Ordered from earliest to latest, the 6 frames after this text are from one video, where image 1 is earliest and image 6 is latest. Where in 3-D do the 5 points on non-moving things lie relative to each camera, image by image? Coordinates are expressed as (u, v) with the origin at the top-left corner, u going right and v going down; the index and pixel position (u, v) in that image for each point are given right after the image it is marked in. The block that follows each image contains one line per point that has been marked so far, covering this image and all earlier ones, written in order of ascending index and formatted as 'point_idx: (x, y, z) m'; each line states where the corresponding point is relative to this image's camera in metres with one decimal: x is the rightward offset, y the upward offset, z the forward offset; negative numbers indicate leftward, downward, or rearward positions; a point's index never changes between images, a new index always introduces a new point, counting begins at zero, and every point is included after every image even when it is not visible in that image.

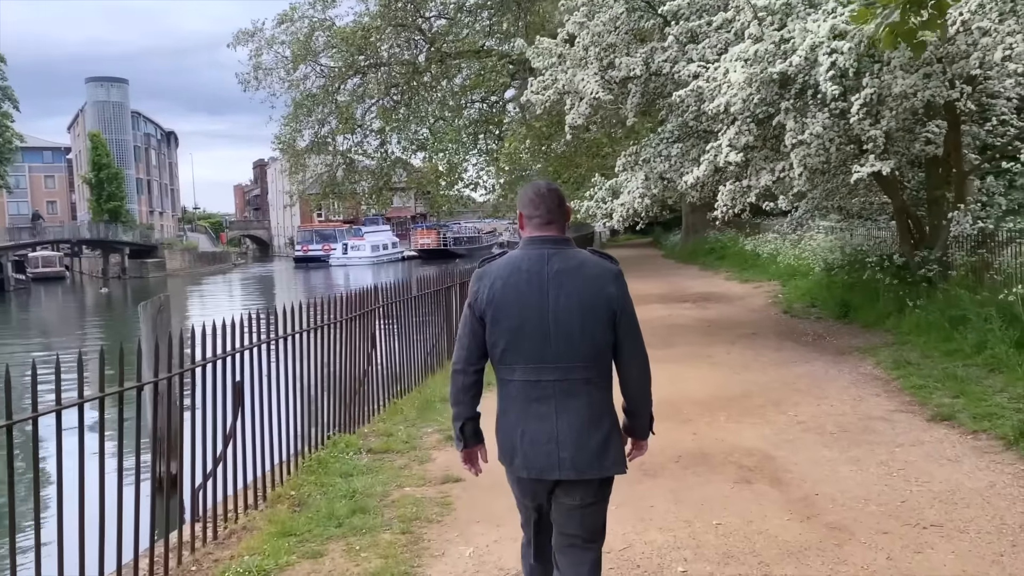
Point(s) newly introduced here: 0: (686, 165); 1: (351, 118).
0: (+2.4, +1.7, +11.7) m
1: (-3.4, +3.6, +18.7) m
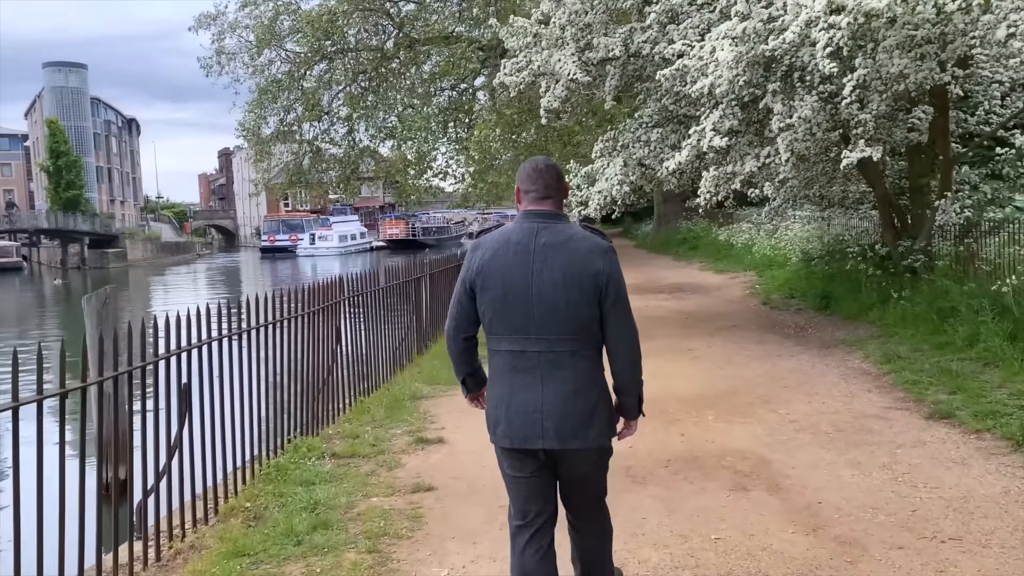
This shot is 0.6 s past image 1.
0: (+2.1, +1.8, +11.3) m
1: (-4.0, +3.8, +18.0) m
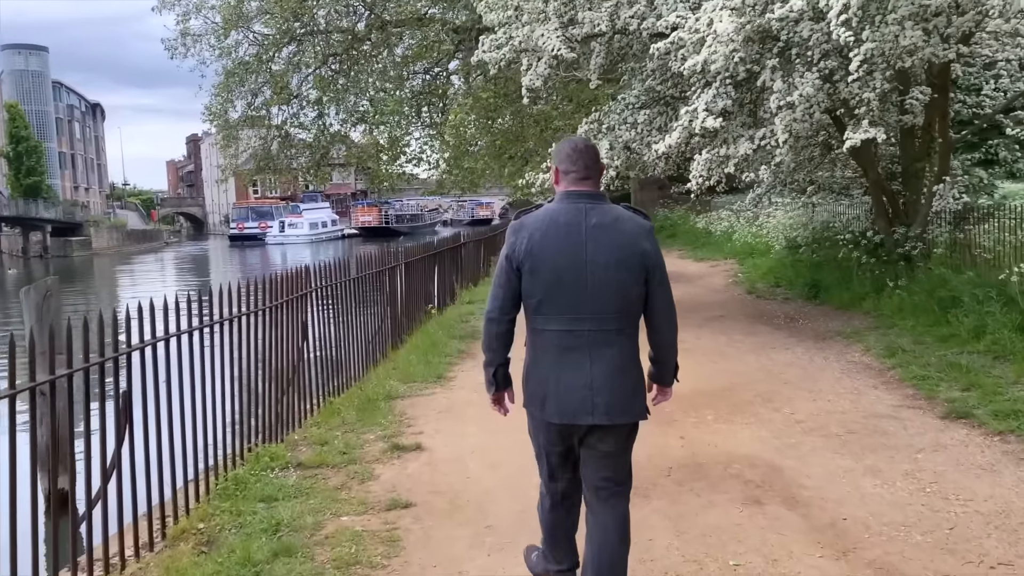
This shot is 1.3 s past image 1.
0: (+1.8, +2.0, +10.7) m
1: (-4.5, +4.0, +17.2) m
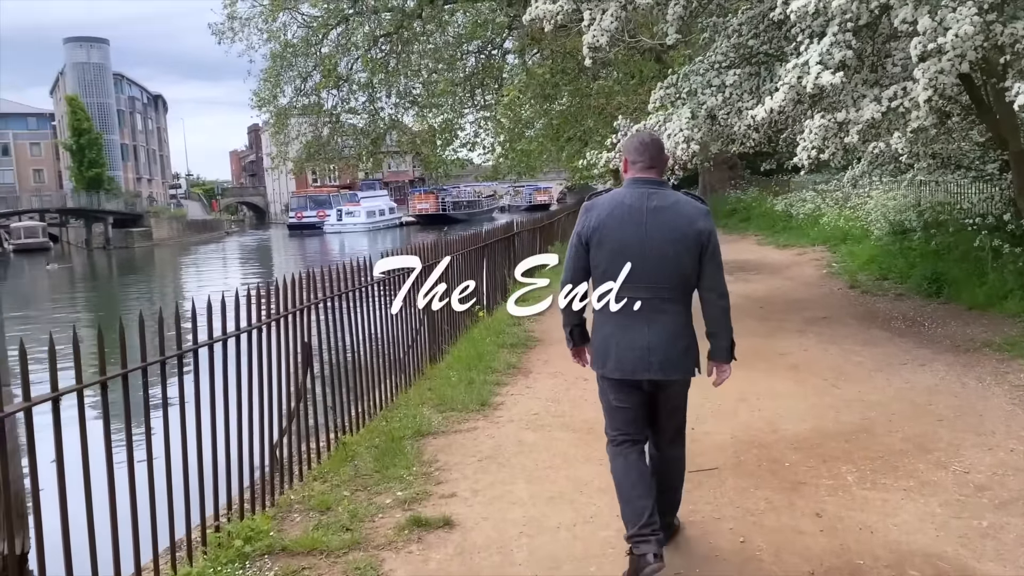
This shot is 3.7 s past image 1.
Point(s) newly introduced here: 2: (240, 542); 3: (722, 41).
0: (+2.4, +2.0, +8.8) m
1: (-3.4, +4.1, +15.7) m
2: (-1.4, -1.3, +4.3) m
3: (+2.3, +2.7, +9.1) m
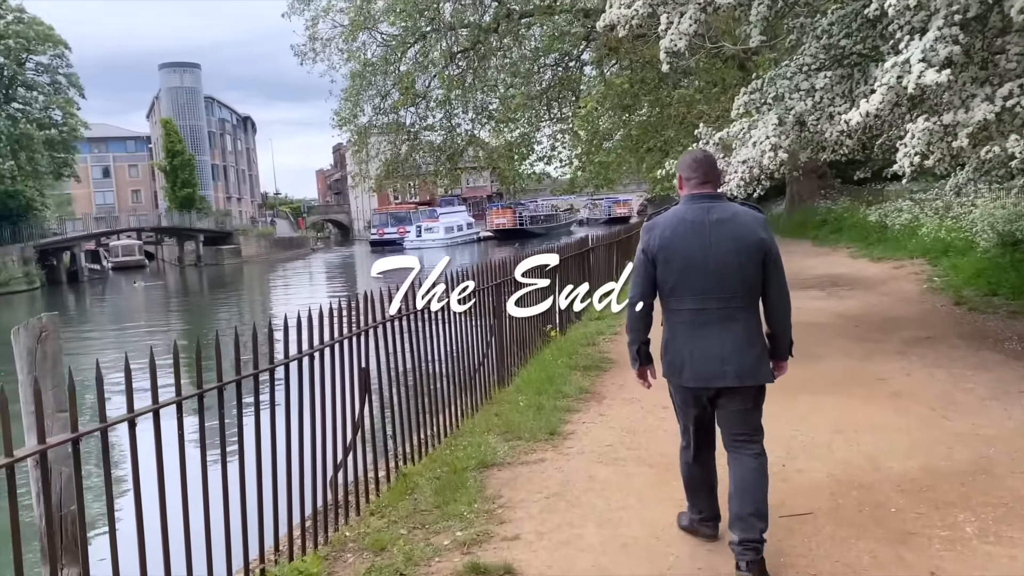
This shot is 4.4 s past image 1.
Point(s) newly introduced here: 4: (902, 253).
0: (+3.1, +1.8, +8.2) m
1: (-2.0, +3.8, +15.6) m
2: (-1.1, -1.4, +4.0) m
3: (+3.0, +2.5, +8.5) m
4: (+8.0, +0.7, +17.3) m
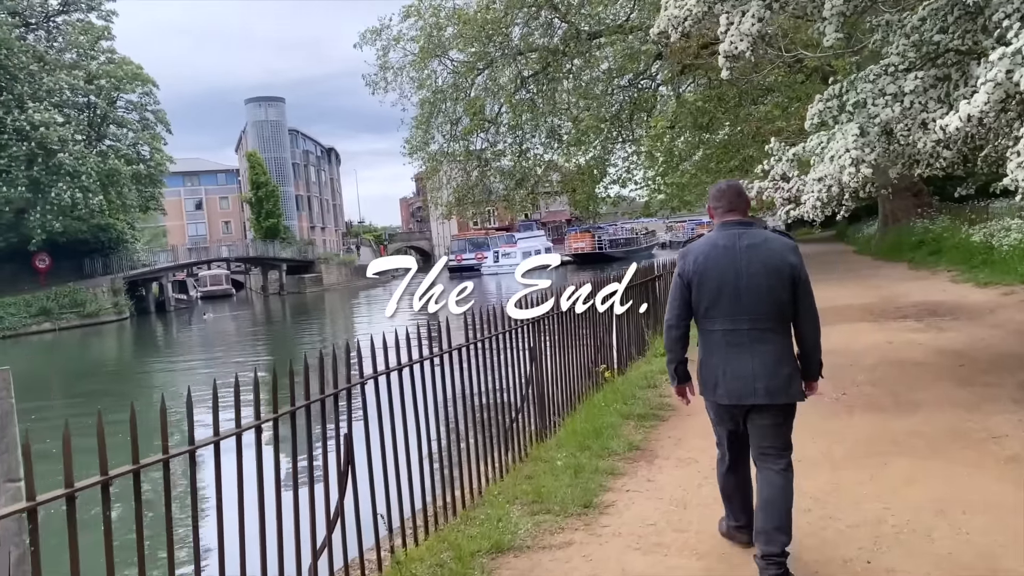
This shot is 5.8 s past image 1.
0: (+3.5, +1.5, +7.0) m
1: (-0.9, +3.2, +14.9) m
2: (-1.1, -1.6, +3.1) m
3: (+3.4, +2.2, +7.3) m
4: (+9.2, +0.2, +15.5) m
